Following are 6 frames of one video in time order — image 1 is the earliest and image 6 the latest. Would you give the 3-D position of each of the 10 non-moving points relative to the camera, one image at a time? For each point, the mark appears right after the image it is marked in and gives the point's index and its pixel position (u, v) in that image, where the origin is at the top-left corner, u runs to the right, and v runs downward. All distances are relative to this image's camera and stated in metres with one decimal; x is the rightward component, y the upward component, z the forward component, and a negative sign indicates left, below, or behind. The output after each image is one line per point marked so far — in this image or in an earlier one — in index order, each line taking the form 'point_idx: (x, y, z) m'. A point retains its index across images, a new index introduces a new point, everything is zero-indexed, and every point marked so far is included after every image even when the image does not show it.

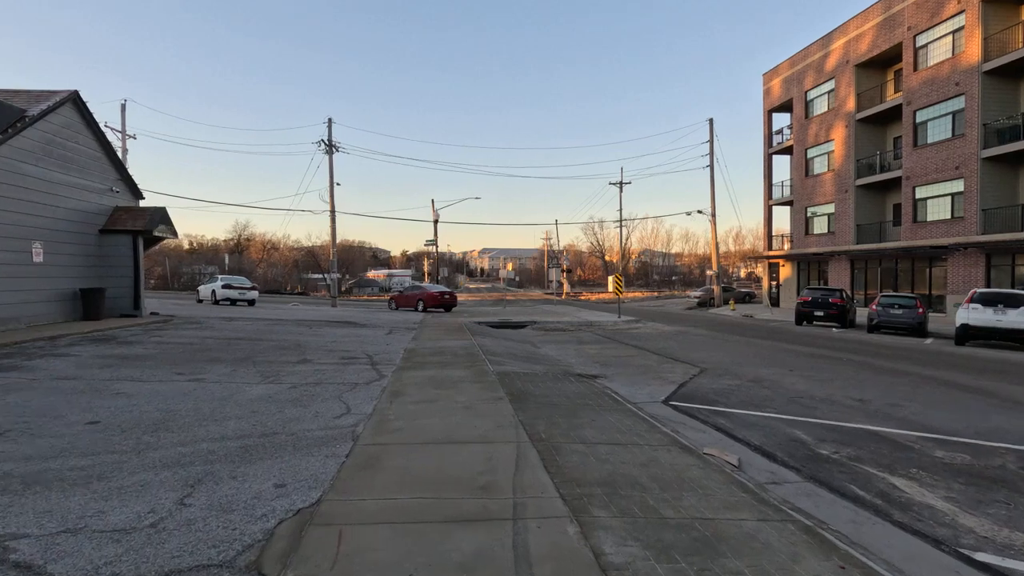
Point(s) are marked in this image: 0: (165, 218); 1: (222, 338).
0: (-11.8, +2.4, +18.2) m
1: (-7.6, -1.3, +14.1) m
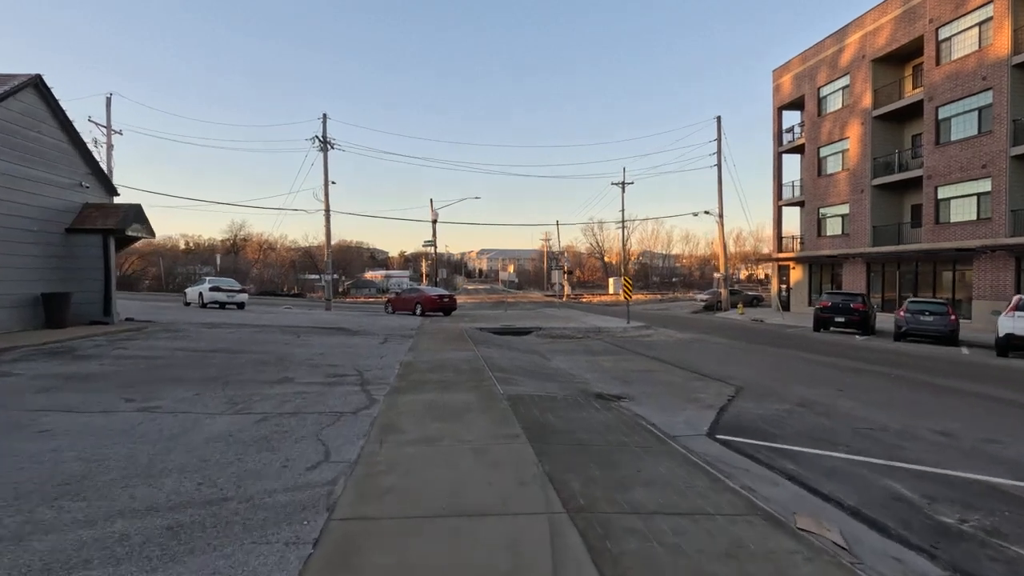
0: (-11.6, +2.2, +16.7) m
1: (-7.4, -1.5, +12.6) m
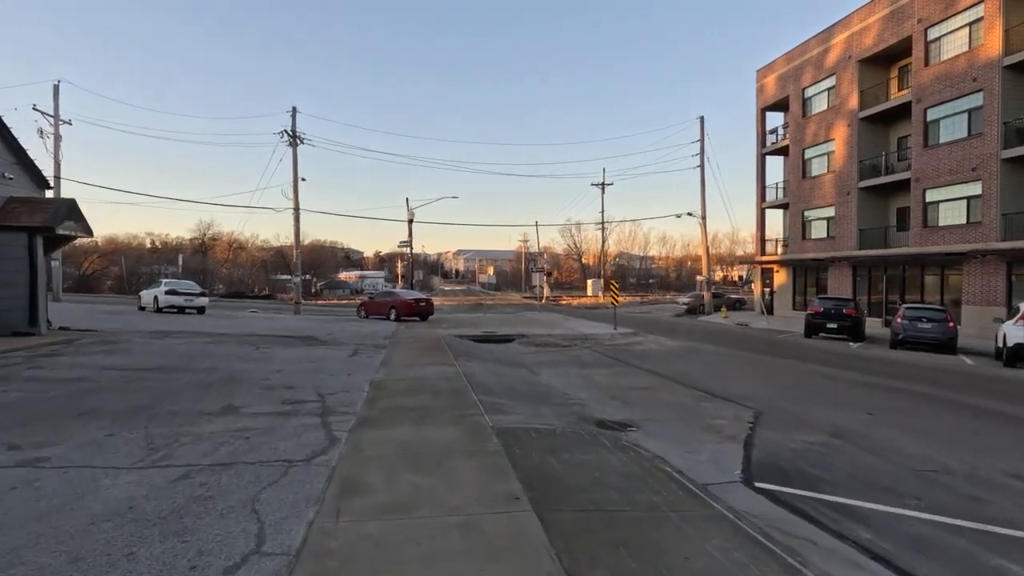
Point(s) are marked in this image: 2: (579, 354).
0: (-12.0, +2.1, +14.8) m
1: (-7.7, -1.6, +10.8) m
2: (+2.1, -2.1, +17.2) m
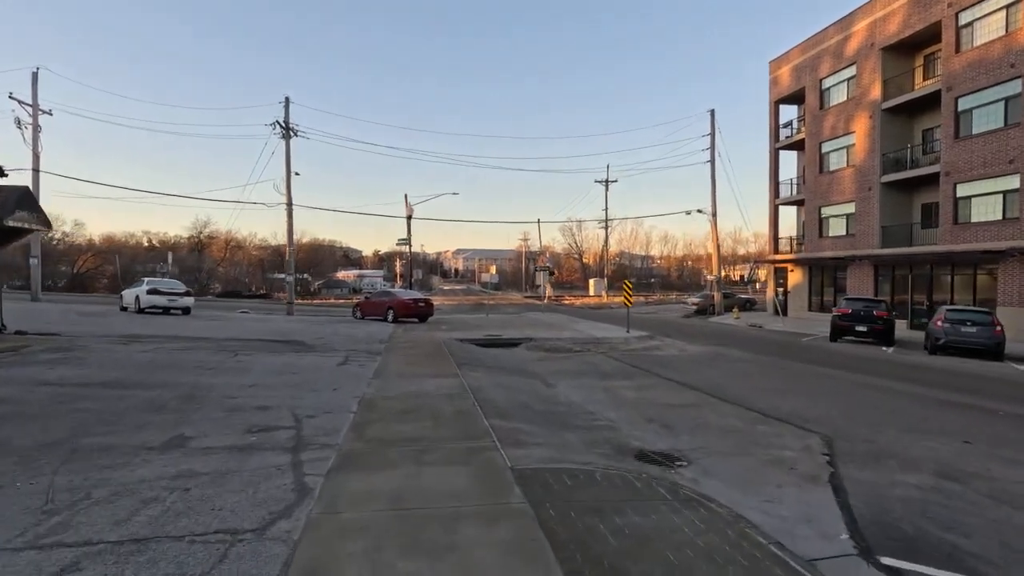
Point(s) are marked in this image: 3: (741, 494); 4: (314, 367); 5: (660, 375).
0: (-11.7, +2.1, +13.1) m
1: (-7.4, -1.6, +9.1) m
2: (+2.4, -2.1, +15.5) m
3: (+2.5, -2.2, +5.8) m
4: (-4.5, -1.8, +12.3) m
5: (+3.7, -2.2, +13.4) m
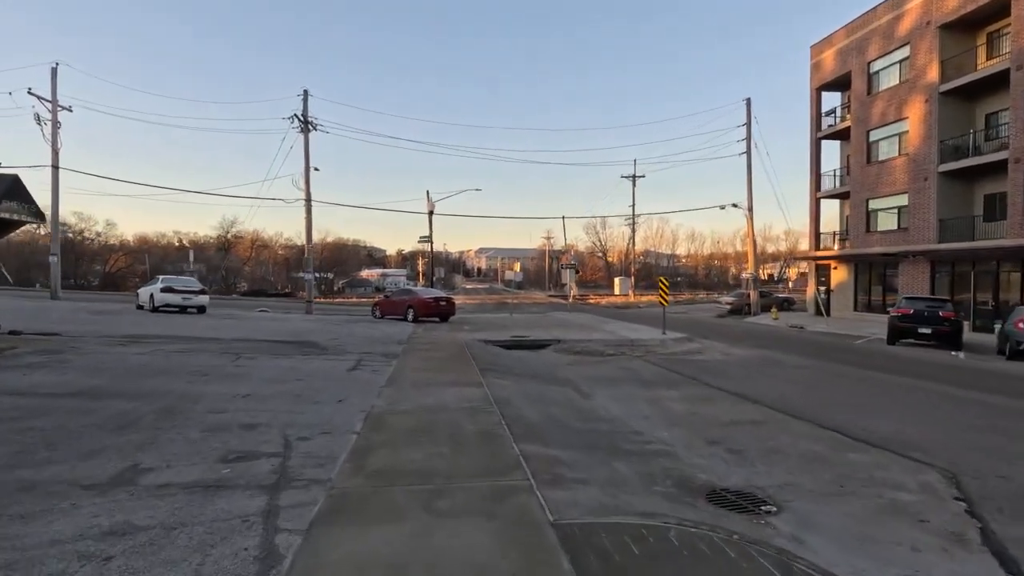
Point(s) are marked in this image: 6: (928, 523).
0: (-11.1, +2.2, +12.1) m
1: (-6.9, -1.6, +7.9) m
2: (+3.1, -2.0, +13.9) m
3: (+2.8, -2.2, +4.2) m
4: (-3.9, -1.7, +11.0) m
5: (+4.3, -2.1, +11.8) m
6: (+3.9, -2.2, +5.0) m
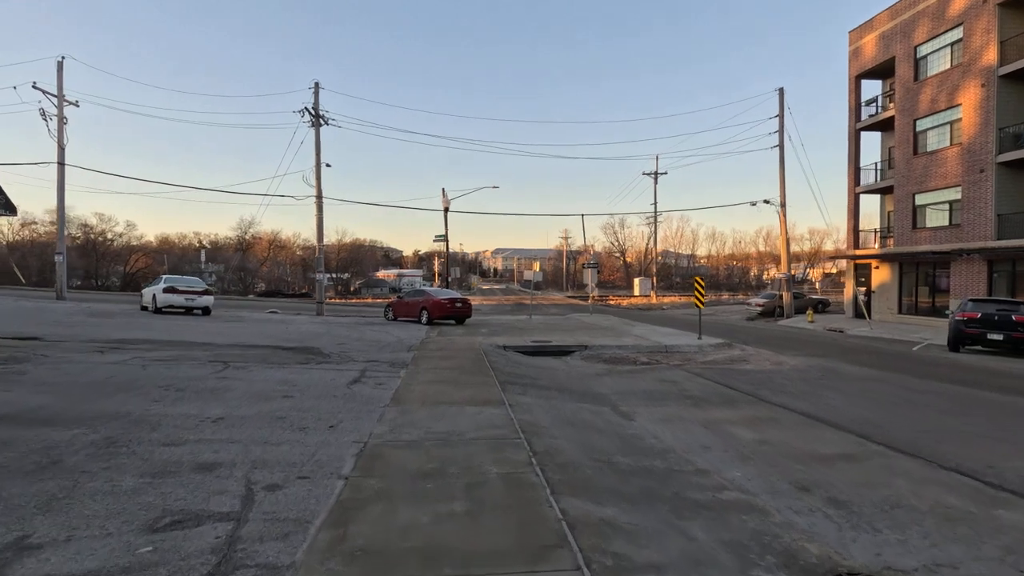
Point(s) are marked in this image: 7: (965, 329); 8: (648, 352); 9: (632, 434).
0: (-10.6, +2.2, +10.7) m
1: (-6.5, -1.6, +6.5) m
2: (+3.7, -2.0, +12.1) m
3: (+3.1, -2.2, +2.5) m
4: (-3.4, -1.7, +9.4) m
5: (+4.8, -2.1, +10.0) m
6: (+4.2, -2.2, +3.2) m
7: (+15.9, -1.4, +19.1) m
8: (+4.2, -2.0, +16.6) m
9: (+1.7, -2.1, +7.7) m
